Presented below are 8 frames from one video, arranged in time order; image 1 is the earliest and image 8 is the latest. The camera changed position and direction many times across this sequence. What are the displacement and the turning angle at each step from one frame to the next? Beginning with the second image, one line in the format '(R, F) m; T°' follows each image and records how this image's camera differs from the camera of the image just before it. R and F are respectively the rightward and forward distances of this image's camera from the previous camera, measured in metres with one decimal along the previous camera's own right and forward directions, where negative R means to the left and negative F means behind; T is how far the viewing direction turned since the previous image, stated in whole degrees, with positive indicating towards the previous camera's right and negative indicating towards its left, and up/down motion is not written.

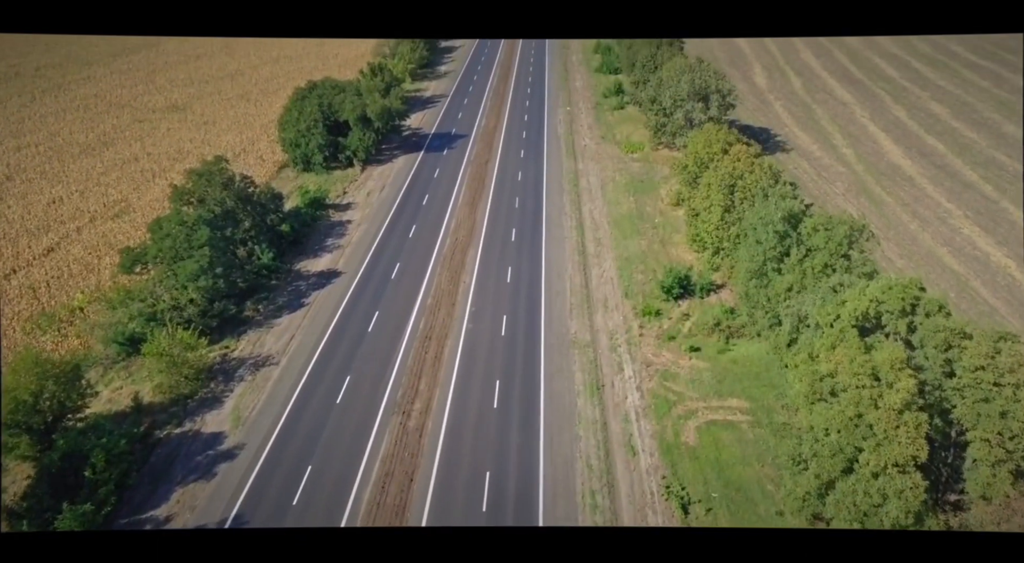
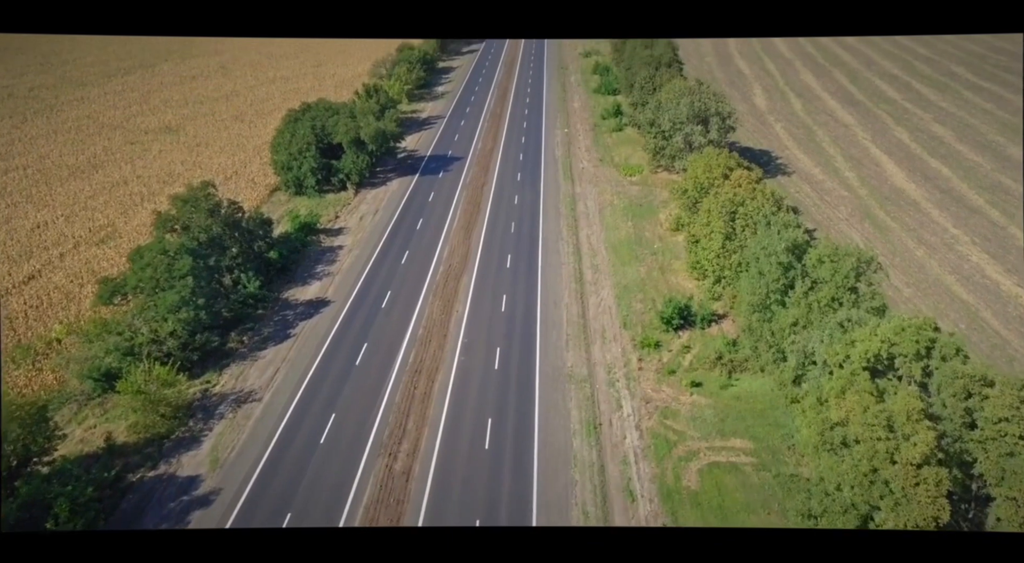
(+0.1, +0.5) m; 0°
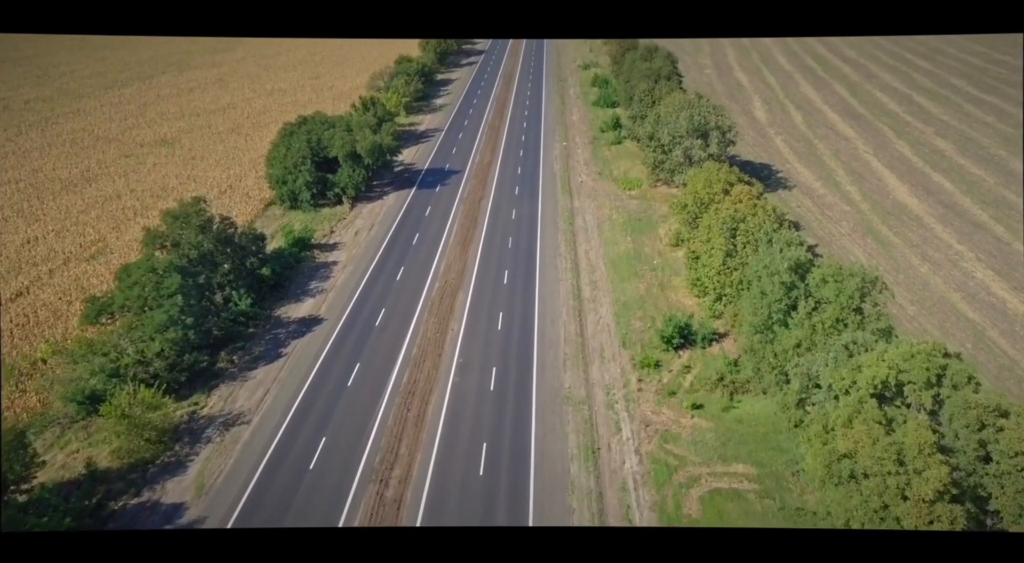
(+0.1, +0.3) m; 0°
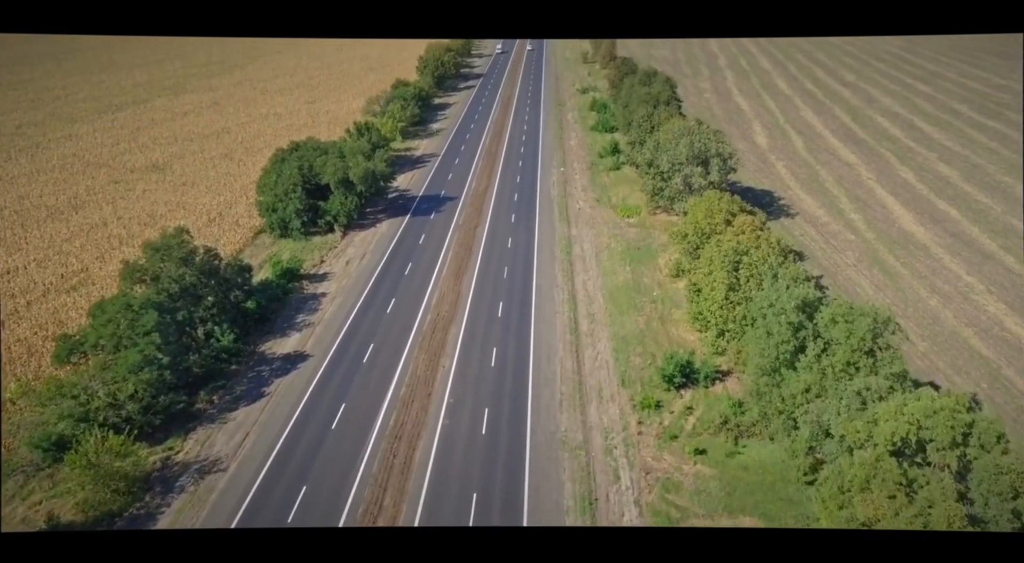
(+0.1, +0.6) m; 0°
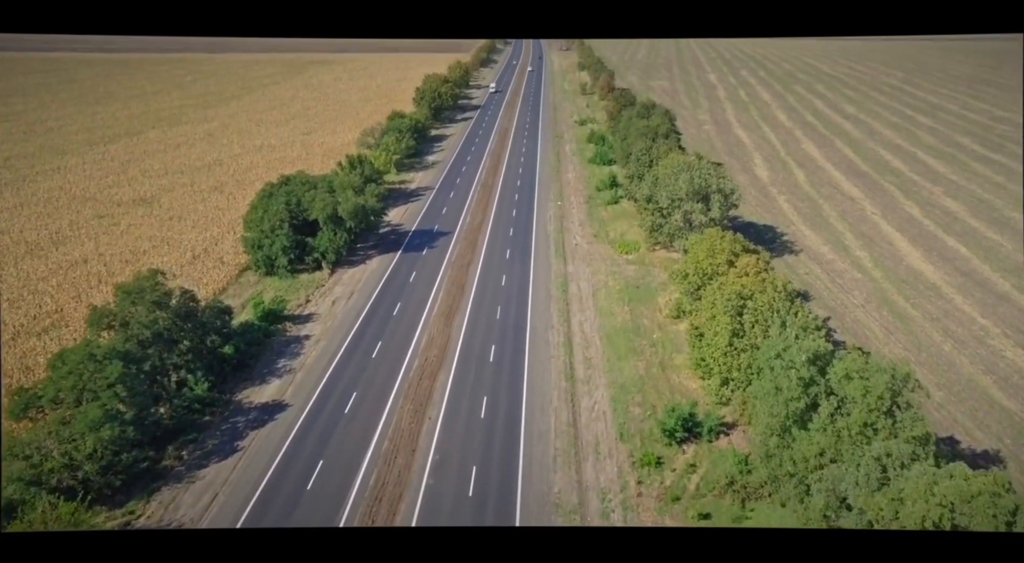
(+0.2, +0.8) m; 0°
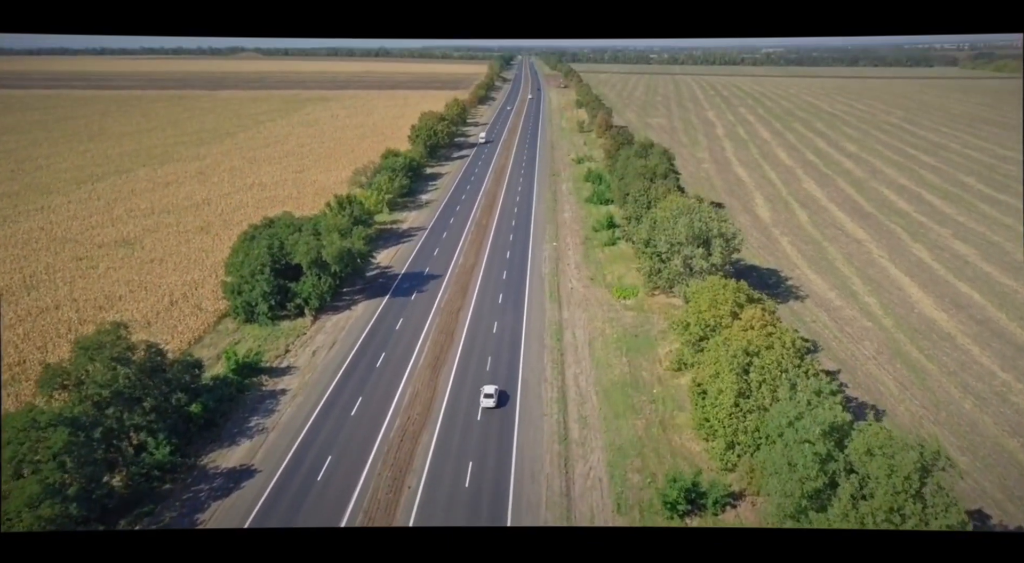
(+0.2, +1.0) m; 0°
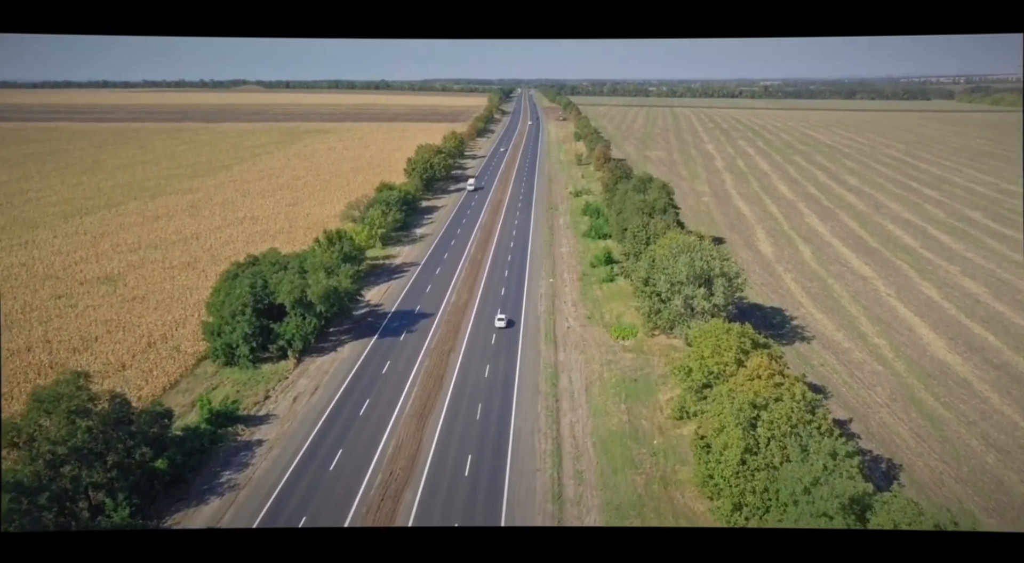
(+0.2, +0.9) m; 0°
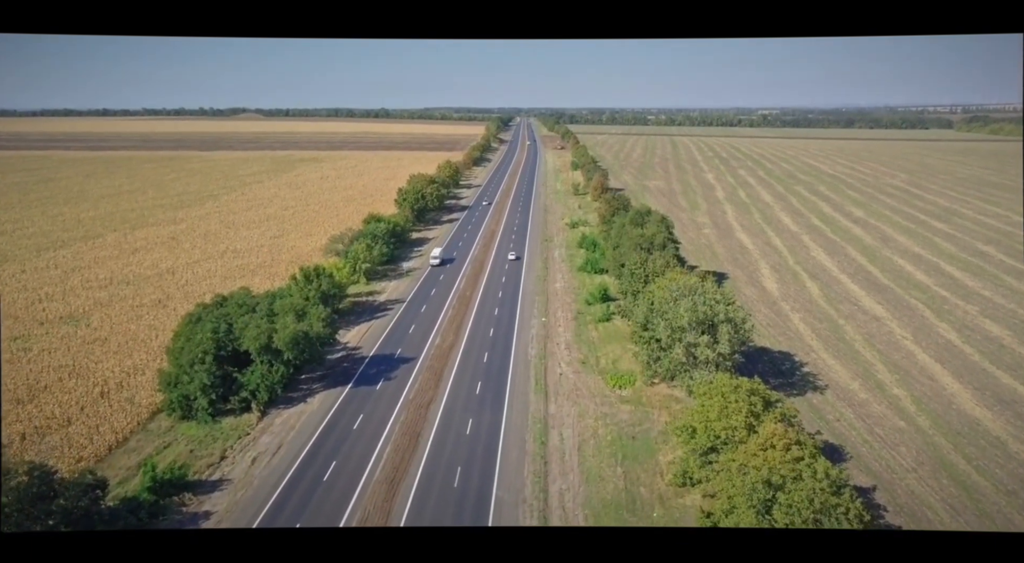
(+0.3, +1.7) m; 0°
